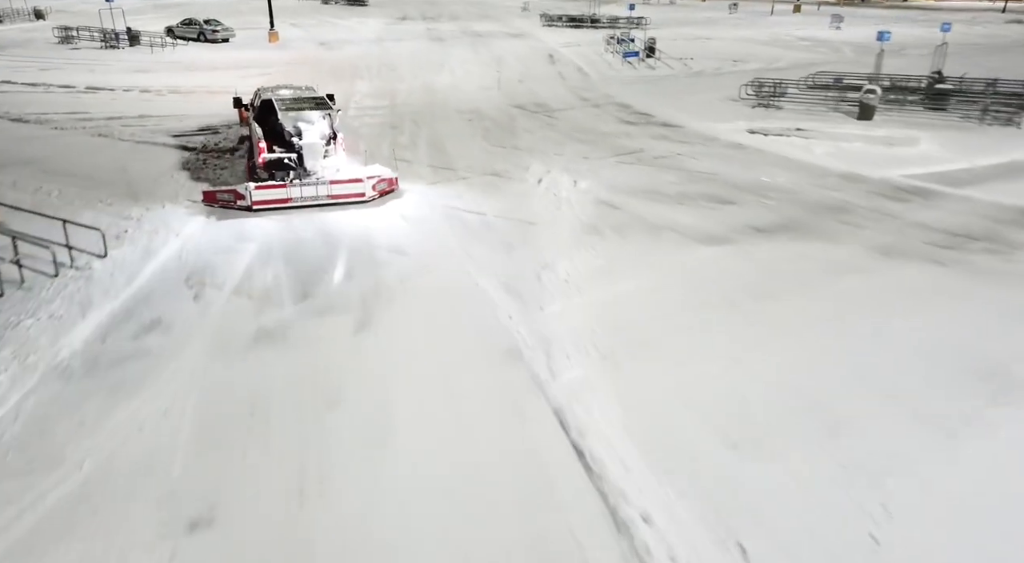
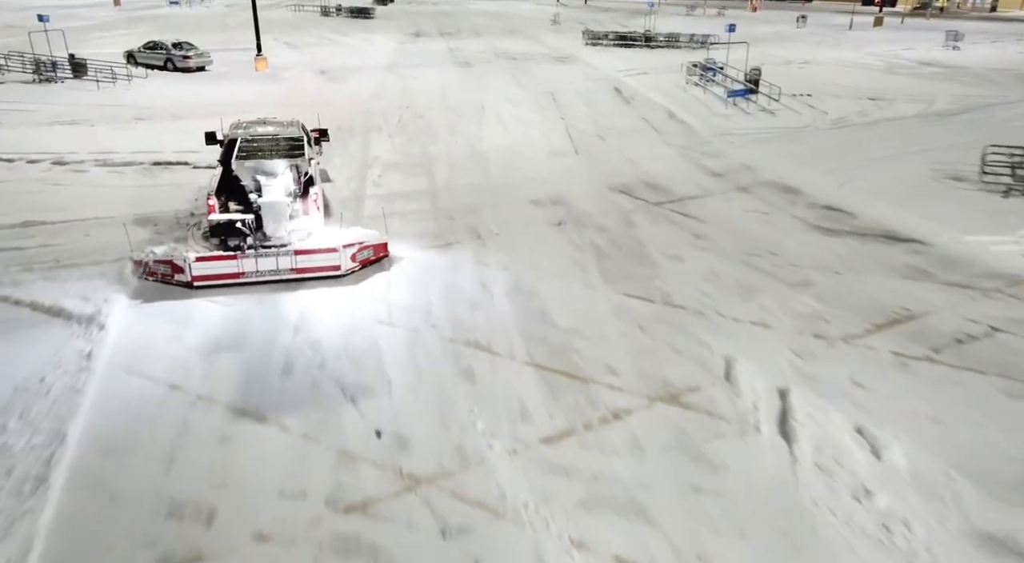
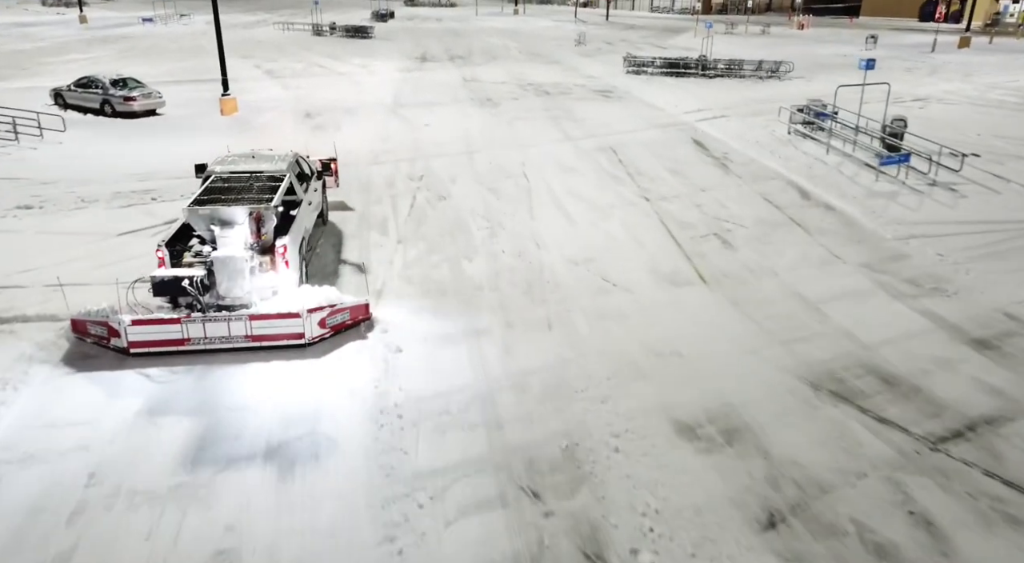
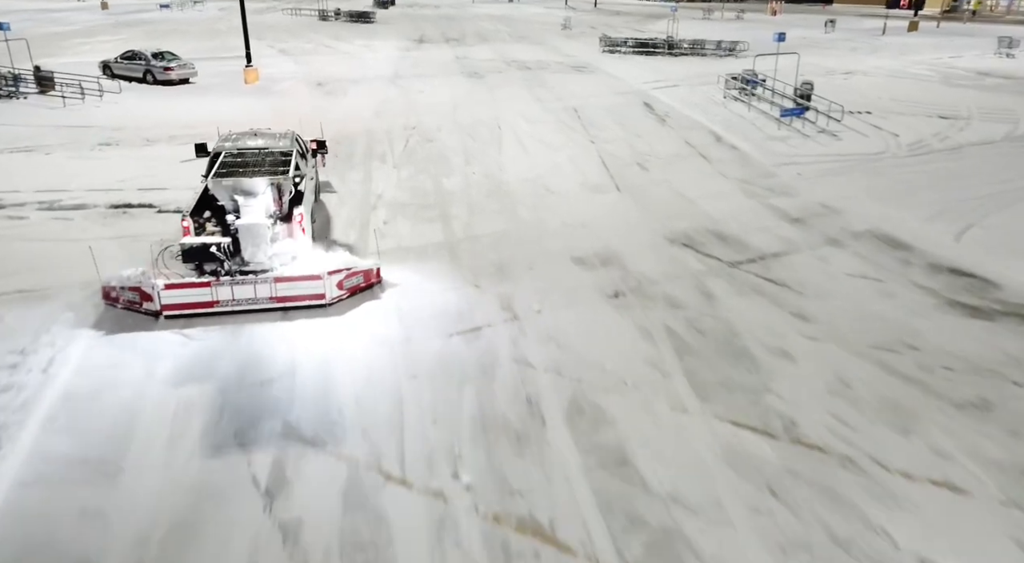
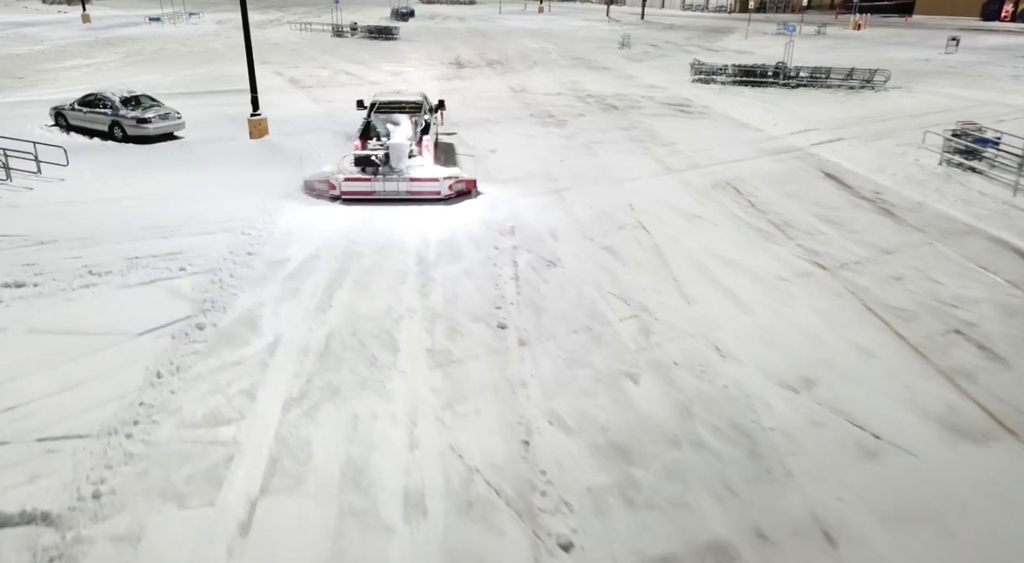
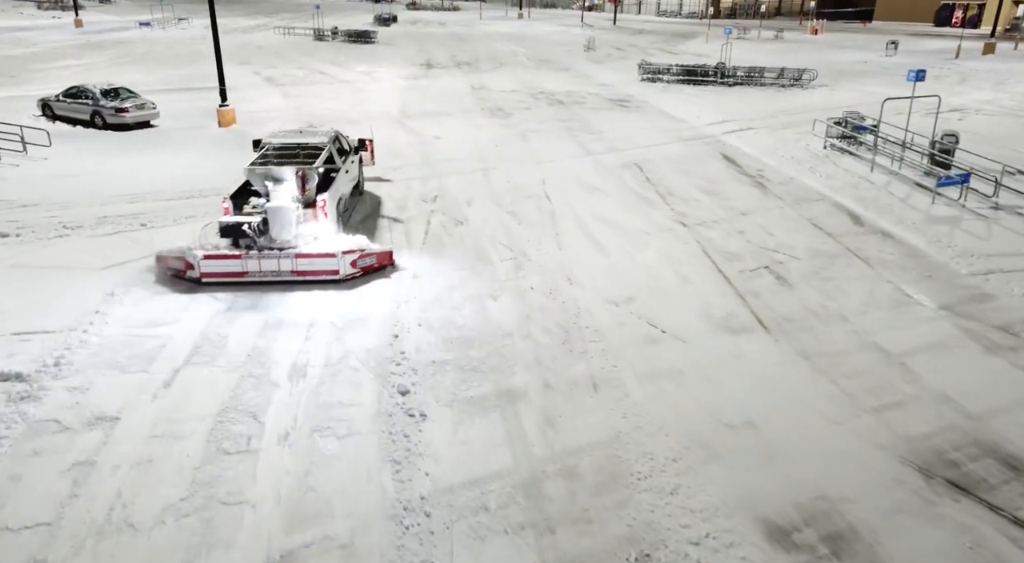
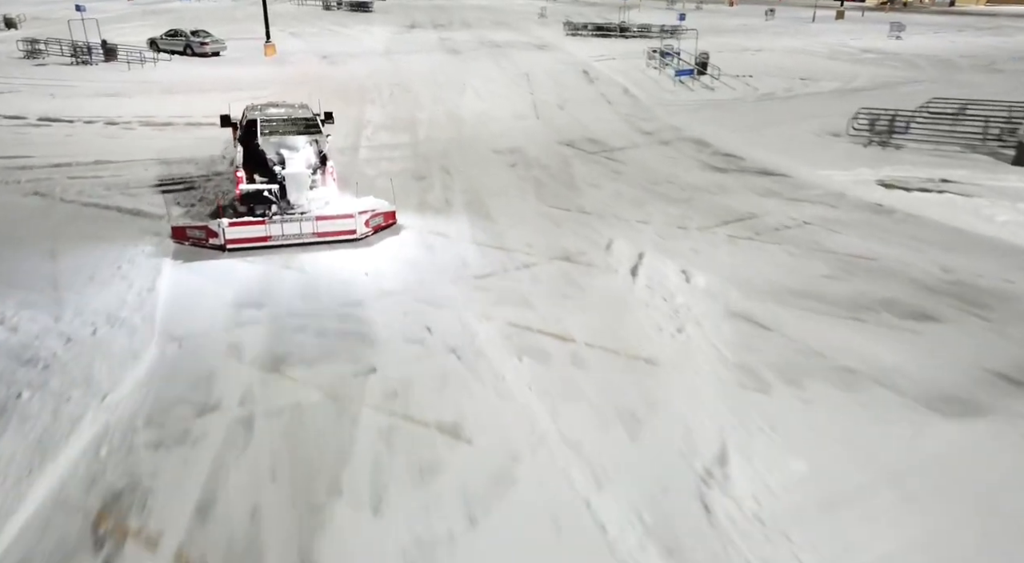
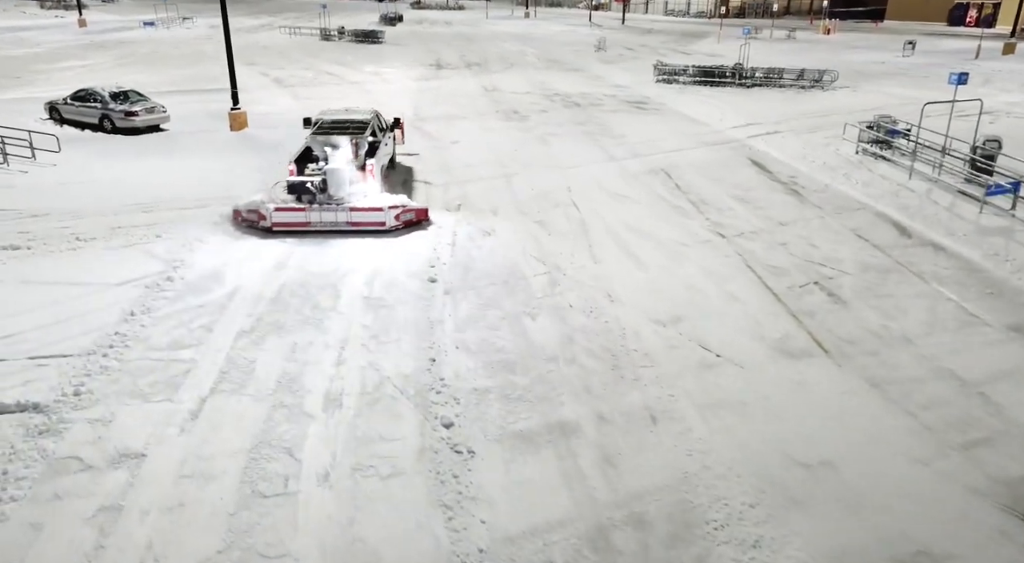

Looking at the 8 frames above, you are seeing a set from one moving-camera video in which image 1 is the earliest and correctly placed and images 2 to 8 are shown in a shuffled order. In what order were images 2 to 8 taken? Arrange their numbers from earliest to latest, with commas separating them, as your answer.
7, 2, 4, 3, 6, 8, 5
